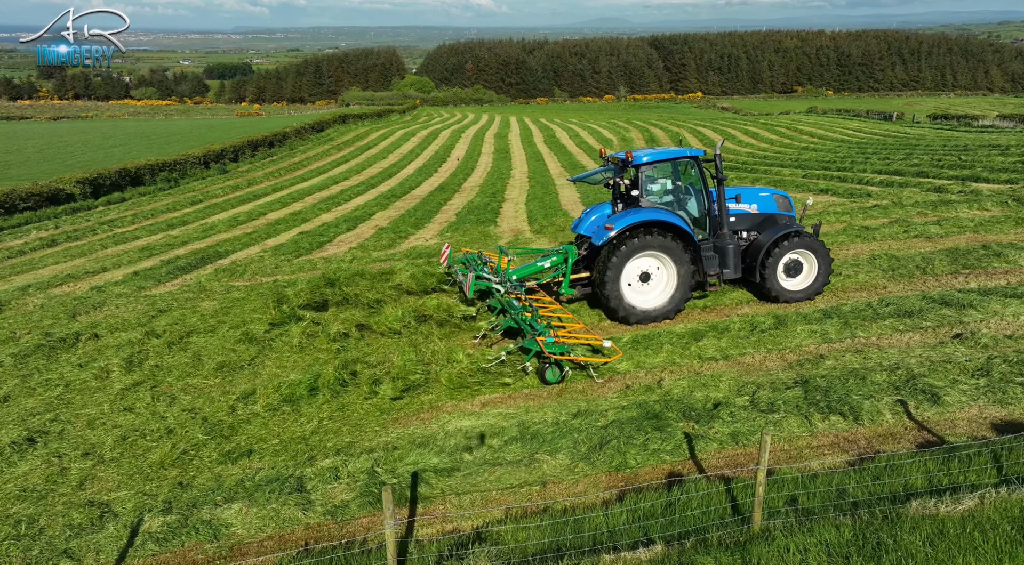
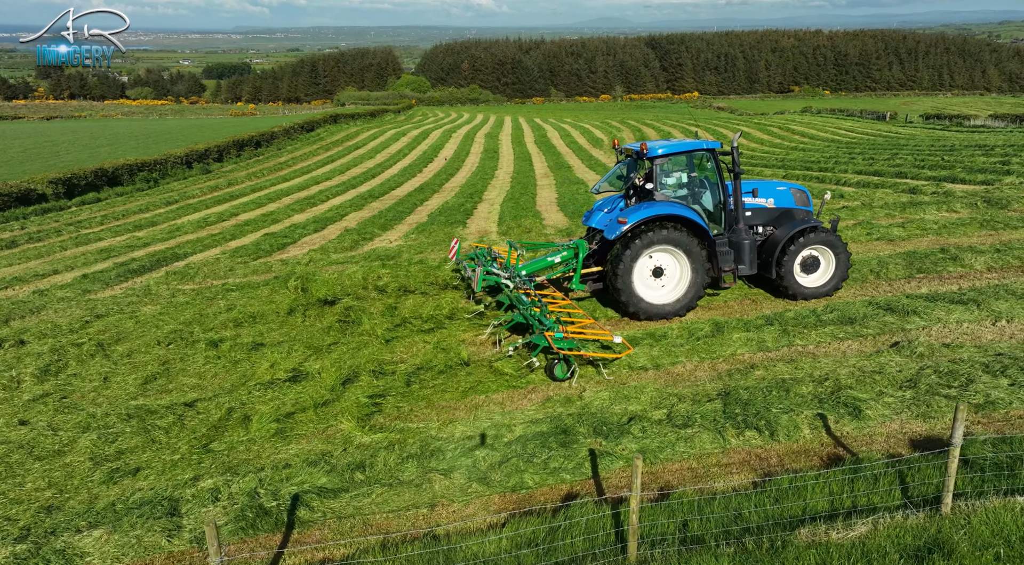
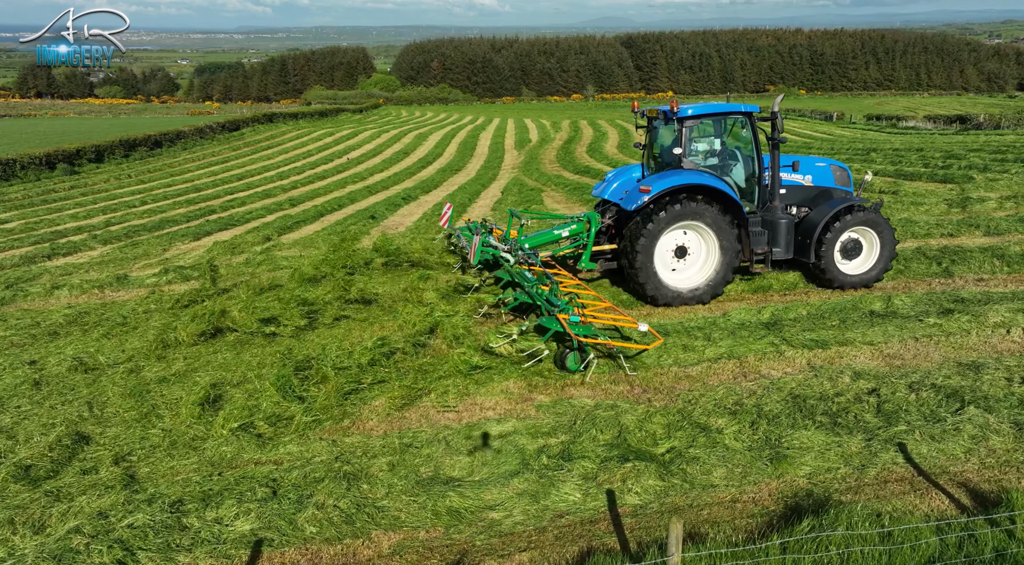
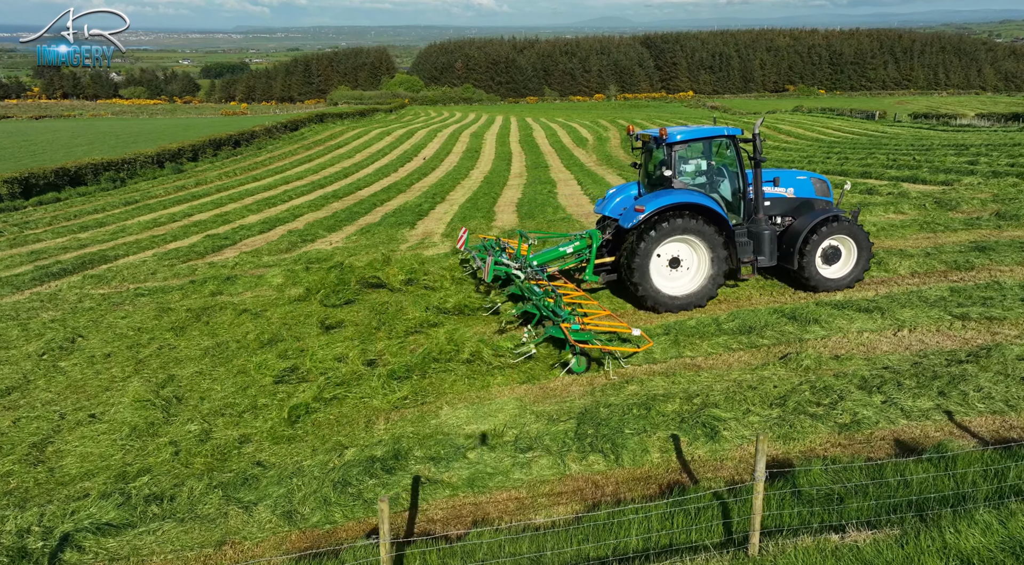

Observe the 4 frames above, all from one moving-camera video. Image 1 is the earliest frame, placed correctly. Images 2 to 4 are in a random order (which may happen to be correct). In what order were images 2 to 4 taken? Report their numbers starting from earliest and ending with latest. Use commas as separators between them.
2, 4, 3
